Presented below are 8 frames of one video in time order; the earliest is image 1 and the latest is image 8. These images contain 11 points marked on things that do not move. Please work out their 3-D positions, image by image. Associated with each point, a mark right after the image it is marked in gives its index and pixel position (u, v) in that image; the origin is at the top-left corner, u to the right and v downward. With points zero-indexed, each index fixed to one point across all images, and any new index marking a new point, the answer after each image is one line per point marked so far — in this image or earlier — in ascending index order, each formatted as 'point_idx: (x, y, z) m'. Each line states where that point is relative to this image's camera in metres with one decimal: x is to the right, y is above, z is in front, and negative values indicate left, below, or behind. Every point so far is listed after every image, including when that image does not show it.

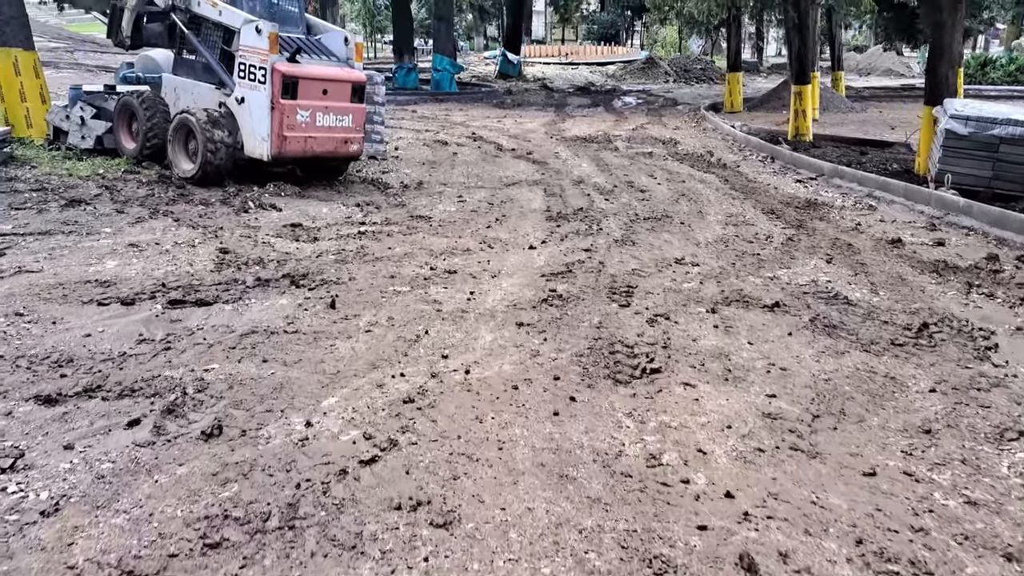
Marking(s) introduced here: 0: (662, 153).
0: (+2.1, +1.9, +12.8) m
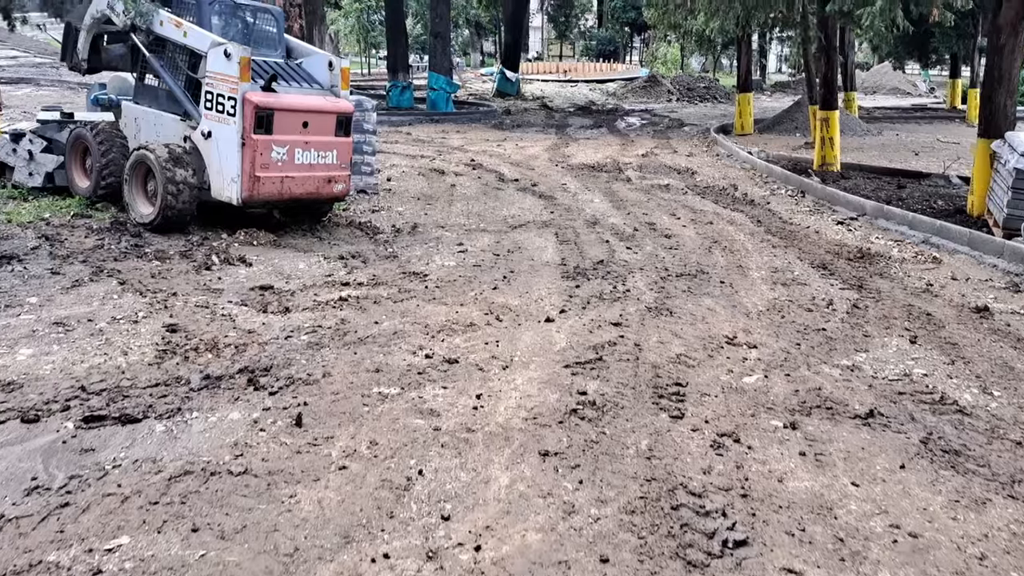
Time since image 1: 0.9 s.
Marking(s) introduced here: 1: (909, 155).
0: (+2.2, +1.4, +11.7) m
1: (+7.5, +2.5, +17.2) m
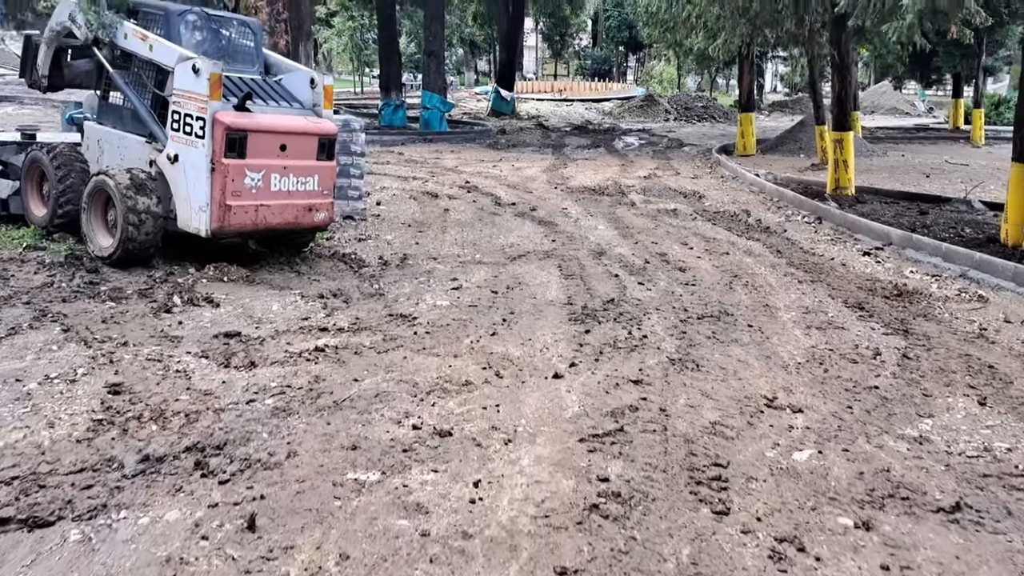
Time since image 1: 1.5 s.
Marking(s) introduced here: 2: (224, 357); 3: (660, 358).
0: (+2.1, +1.0, +11.0) m
1: (+7.4, +2.0, +16.6) m
2: (-1.5, -0.4, +4.8) m
3: (+0.8, -0.4, +5.0) m
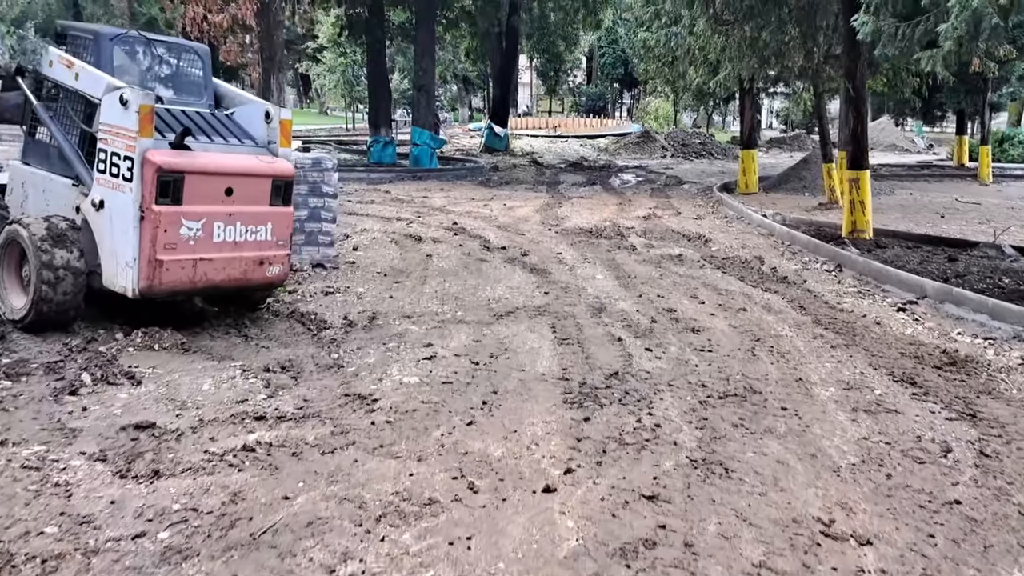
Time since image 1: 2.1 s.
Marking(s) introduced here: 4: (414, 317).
0: (+2.0, +0.4, +10.0) m
1: (+7.3, +1.2, +15.7) m
2: (-1.6, -0.7, +3.8) m
3: (+0.7, -0.7, +3.9) m
4: (-0.7, -0.2, +6.7) m
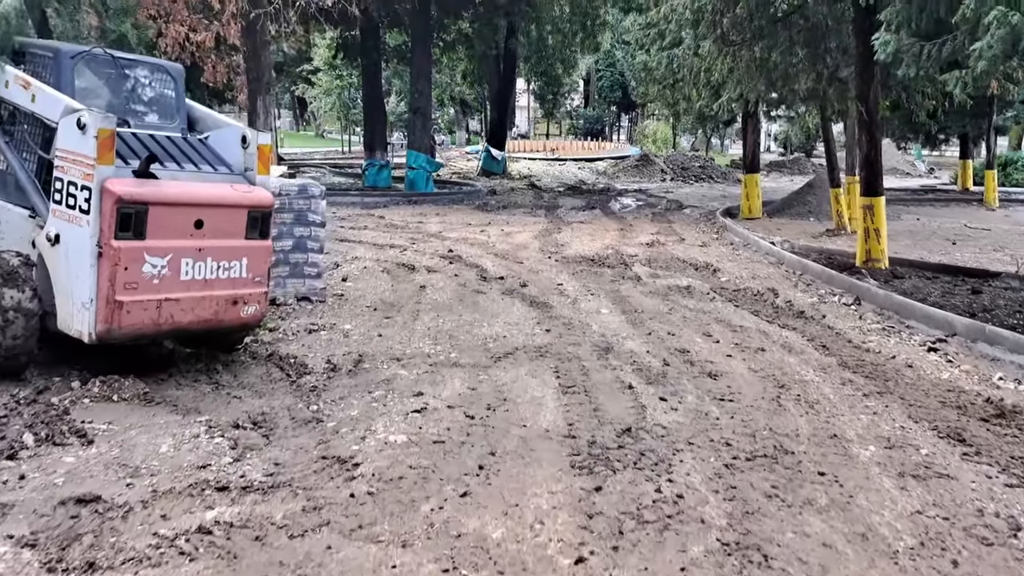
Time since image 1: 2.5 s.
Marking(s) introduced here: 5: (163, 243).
0: (+2.0, 0.0, +9.5) m
1: (+7.3, +0.7, +15.2) m
2: (-1.6, -0.9, +3.2) m
3: (+0.7, -0.9, +3.4) m
4: (-0.7, -0.5, +6.1) m
5: (-1.9, +0.2, +5.0) m
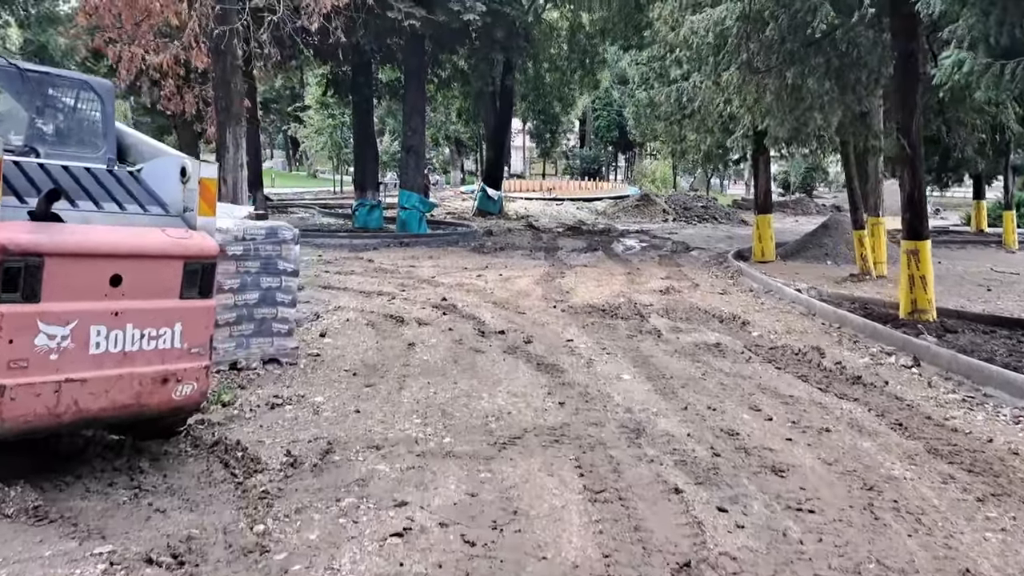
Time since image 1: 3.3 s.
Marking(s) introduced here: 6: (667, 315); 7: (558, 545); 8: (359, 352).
0: (+2.0, -0.5, +8.3) m
1: (+7.2, 0.0, +14.0) m
2: (-1.5, -1.2, +2.0) m
3: (+0.8, -1.2, +2.1) m
4: (-0.7, -0.9, +4.9) m
5: (-1.9, -0.1, +3.8) m
6: (+1.7, -0.3, +9.8) m
7: (+0.2, -1.0, +3.5) m
8: (-1.3, -0.6, +7.9) m
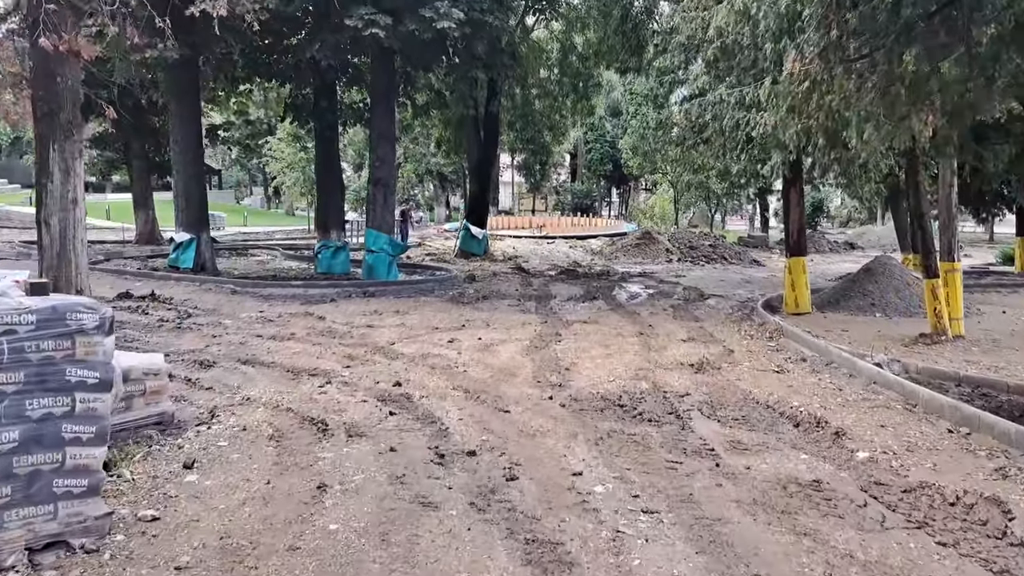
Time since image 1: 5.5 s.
0: (+1.9, -1.1, +5.2) m
1: (+7.0, -0.8, +11.0) m
2: (-1.6, -1.5, -1.2) m
3: (+0.7, -1.5, -1.0) m
4: (-0.8, -1.3, +1.7) m
5: (-2.0, -0.5, +0.7) m
6: (+1.5, -0.9, +6.7) m
7: (+0.1, -1.4, +0.4) m
8: (-1.5, -1.1, +4.8) m
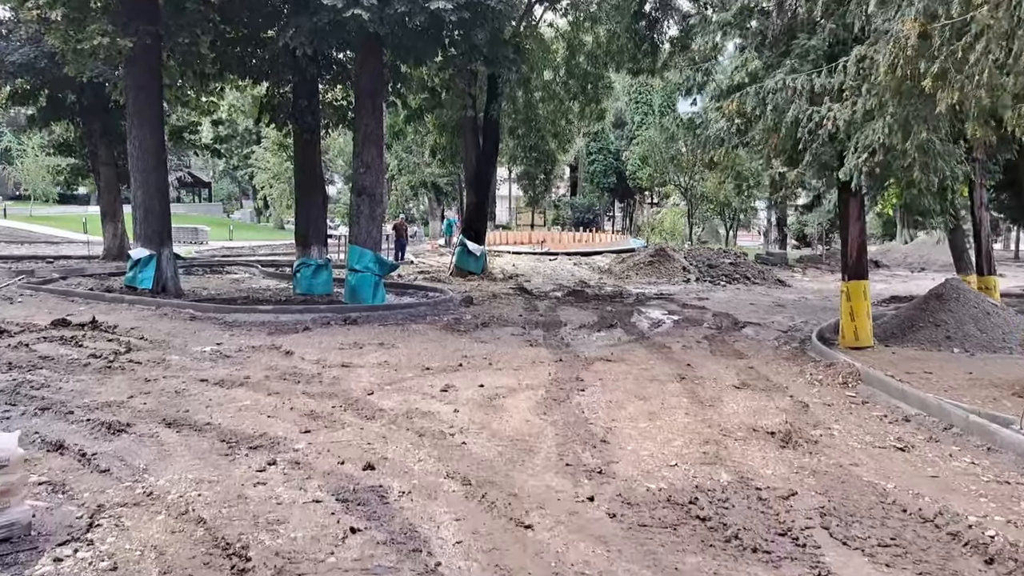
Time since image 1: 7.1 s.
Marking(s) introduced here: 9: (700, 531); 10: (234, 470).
0: (+2.0, -1.3, +2.8) m
1: (+7.1, -1.1, +8.7) m
2: (-1.5, -1.7, -3.6) m
3: (+0.9, -1.7, -3.4) m
4: (-0.6, -1.5, -0.6) m
5: (-1.8, -0.7, -1.6) m
6: (+1.6, -1.2, +4.4) m
7: (+0.2, -1.6, -2.0) m
8: (-1.3, -1.4, +2.4) m
9: (+0.9, -1.2, +4.5) m
10: (-1.8, -1.1, +5.9) m
